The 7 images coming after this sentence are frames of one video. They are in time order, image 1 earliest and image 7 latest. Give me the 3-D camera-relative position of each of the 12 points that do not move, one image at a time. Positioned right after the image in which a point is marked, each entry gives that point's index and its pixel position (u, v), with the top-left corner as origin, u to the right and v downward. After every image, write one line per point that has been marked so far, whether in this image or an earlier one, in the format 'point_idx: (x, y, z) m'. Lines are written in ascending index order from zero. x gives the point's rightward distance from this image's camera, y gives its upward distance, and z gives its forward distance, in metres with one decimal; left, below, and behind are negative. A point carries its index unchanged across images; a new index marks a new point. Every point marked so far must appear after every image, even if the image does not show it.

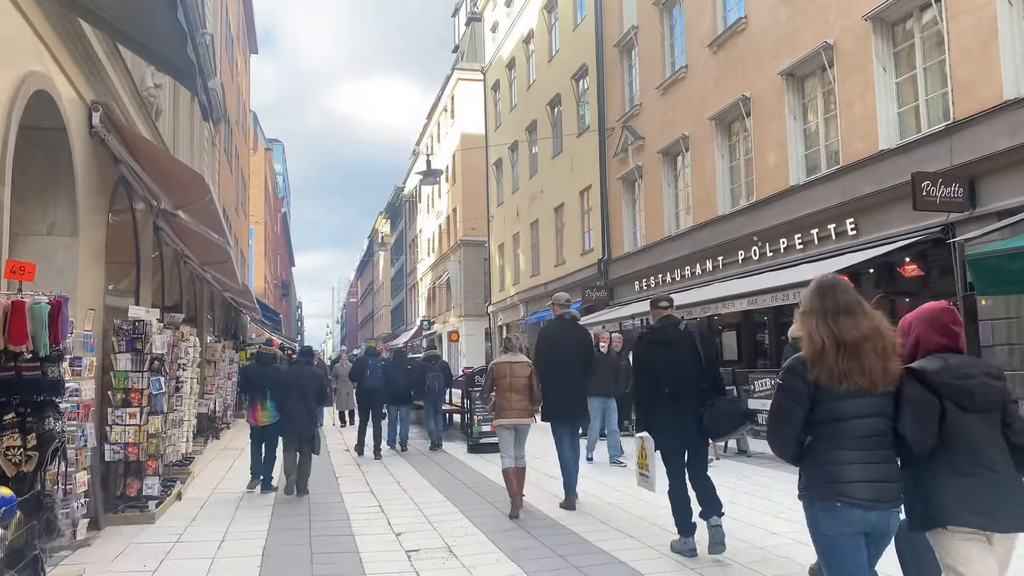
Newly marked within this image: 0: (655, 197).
0: (+3.1, +2.0, +17.7) m
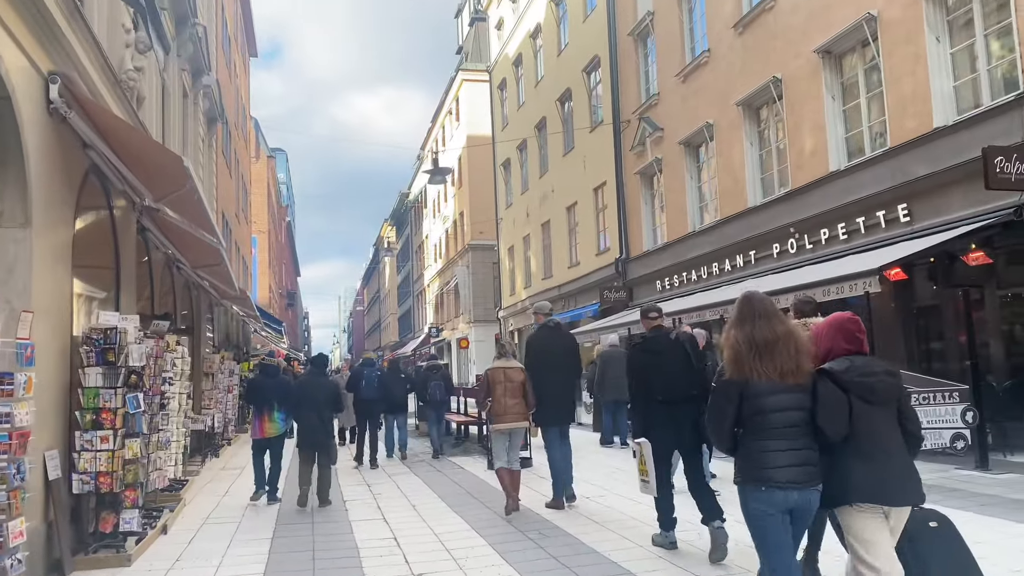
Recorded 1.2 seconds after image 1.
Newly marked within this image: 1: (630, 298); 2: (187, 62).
0: (+3.3, +2.0, +16.7) m
1: (+2.8, -0.2, +19.2) m
2: (-5.4, +3.7, +13.8) m
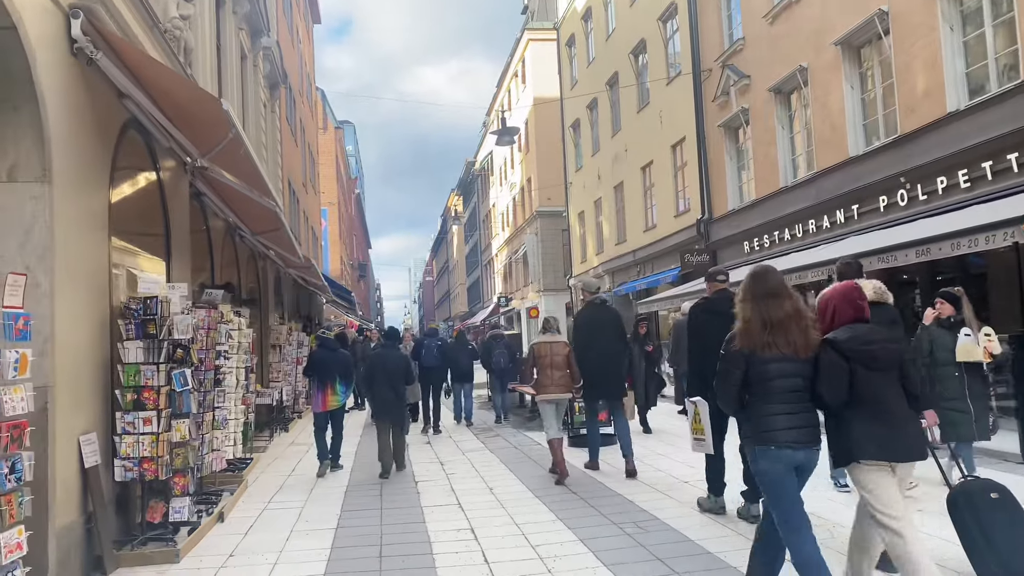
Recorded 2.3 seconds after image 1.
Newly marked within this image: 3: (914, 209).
0: (+4.7, +2.7, +15.5) m
1: (+4.4, +0.6, +18.1) m
2: (-4.2, +4.2, +13.2) m
3: (+5.4, +1.1, +11.2) m
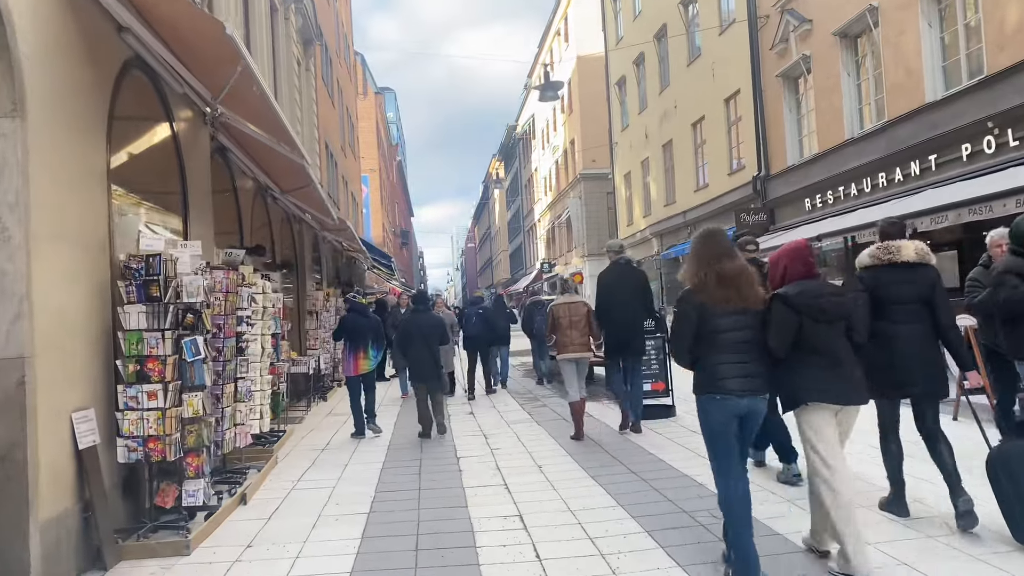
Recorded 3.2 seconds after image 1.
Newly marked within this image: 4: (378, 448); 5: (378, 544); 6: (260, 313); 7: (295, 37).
0: (+5.5, +3.4, +14.4) m
1: (+5.3, +1.4, +17.1) m
2: (-3.6, +4.7, +12.5) m
3: (+6.0, +1.6, +10.1) m
4: (-1.2, -1.5, +7.8) m
5: (-0.7, -1.4, +4.6) m
6: (-2.0, -0.2, +6.7) m
7: (-3.9, +4.5, +14.8) m
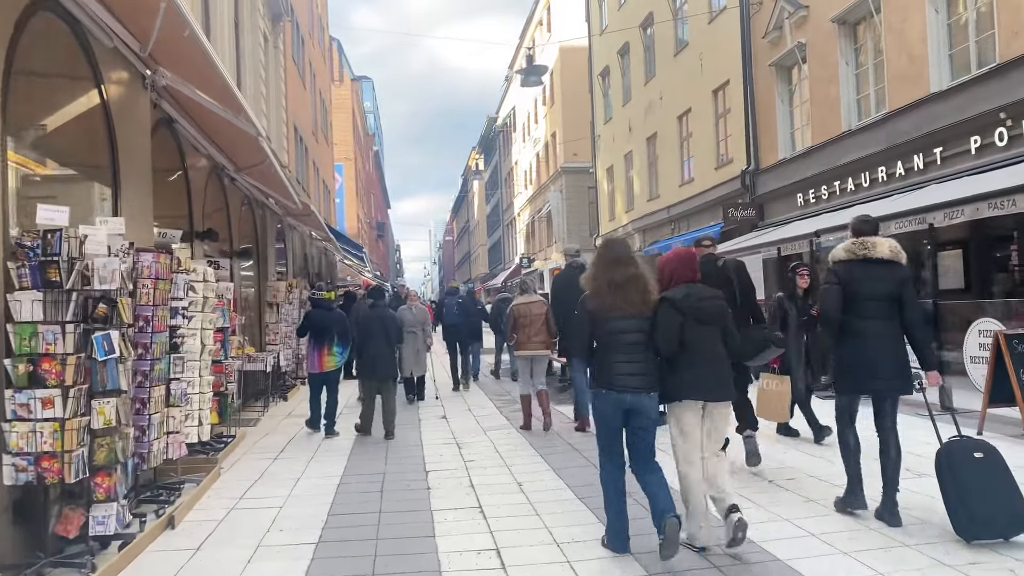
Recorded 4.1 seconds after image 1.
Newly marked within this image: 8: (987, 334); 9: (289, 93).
0: (+5.2, +3.4, +13.7) m
1: (+4.9, +1.4, +16.5) m
2: (-3.8, +4.9, +11.6) m
3: (+5.8, +1.6, +9.5) m
4: (-1.4, -1.4, +7.0) m
5: (-0.9, -1.4, +3.8) m
6: (-2.2, -0.1, +5.8) m
7: (-4.2, +4.6, +13.9) m
8: (+3.8, -0.4, +6.7) m
9: (-4.5, +3.9, +16.9) m
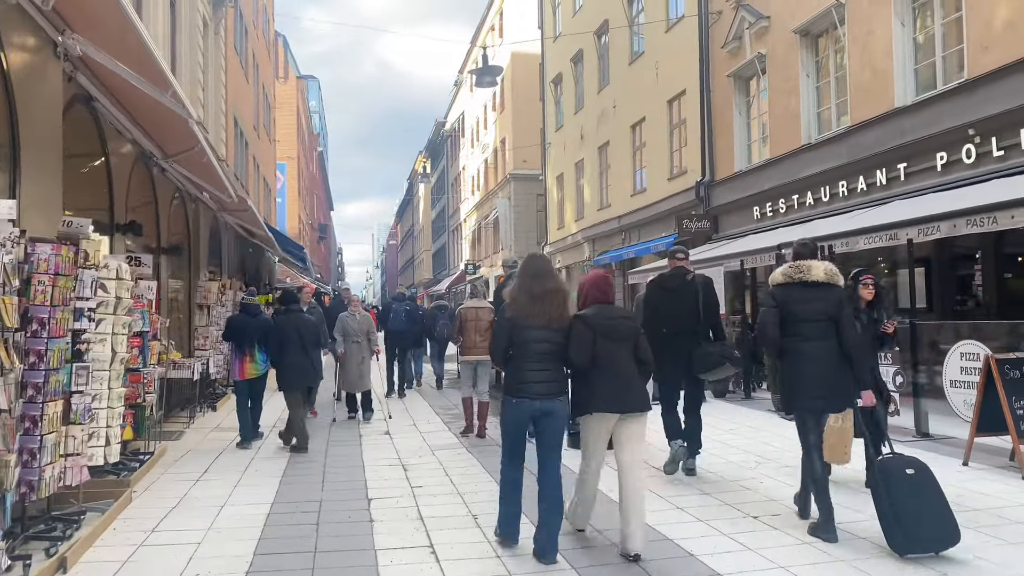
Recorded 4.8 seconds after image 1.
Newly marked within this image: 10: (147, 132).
0: (+4.5, +3.2, +13.5) m
1: (+3.9, +1.1, +16.2) m
2: (-4.3, +4.9, +10.7) m
3: (+5.3, +1.3, +9.3) m
4: (-1.8, -1.4, +6.3) m
5: (-1.0, -1.4, +3.1) m
6: (-2.4, -0.1, +5.1) m
7: (-4.8, +4.6, +13.0) m
8: (+3.5, -0.5, +6.4) m
9: (-5.4, +3.9, +16.0) m
10: (-3.3, +1.4, +7.5) m
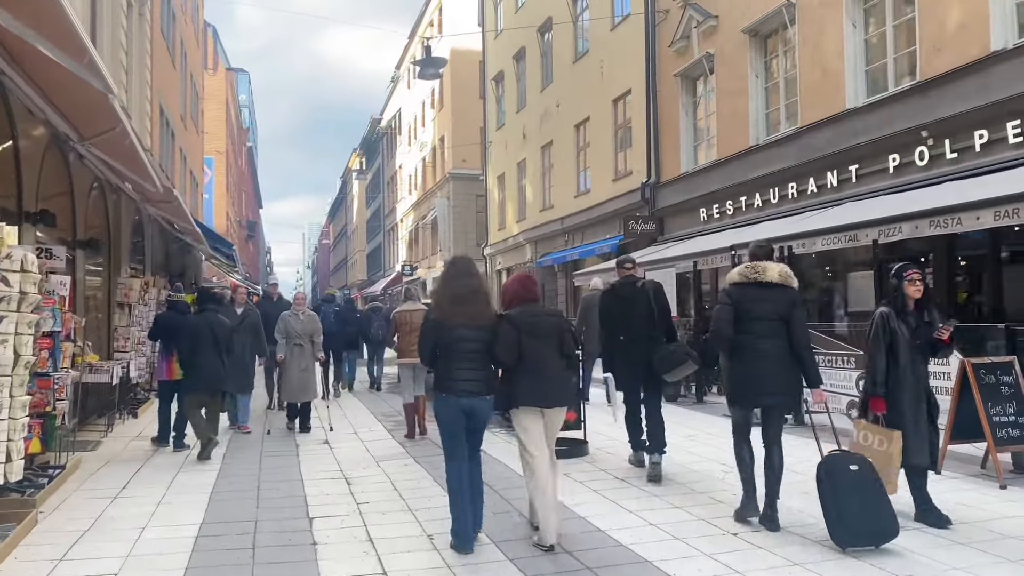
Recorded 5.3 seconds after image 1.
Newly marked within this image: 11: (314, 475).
0: (+3.6, +3.1, +13.4) m
1: (+2.8, +1.1, +16.0) m
2: (-4.9, +4.9, +9.9) m
3: (+4.7, +1.3, +9.3) m
4: (-2.1, -1.4, +5.7) m
5: (-1.1, -1.3, +2.6) m
6: (-2.6, -0.1, +4.4) m
7: (-5.6, +4.7, +12.2) m
8: (+3.2, -0.5, +6.2) m
9: (-6.5, +3.9, +15.1) m
10: (-3.7, +1.4, +6.8) m
11: (-1.5, -1.4, +6.3) m
